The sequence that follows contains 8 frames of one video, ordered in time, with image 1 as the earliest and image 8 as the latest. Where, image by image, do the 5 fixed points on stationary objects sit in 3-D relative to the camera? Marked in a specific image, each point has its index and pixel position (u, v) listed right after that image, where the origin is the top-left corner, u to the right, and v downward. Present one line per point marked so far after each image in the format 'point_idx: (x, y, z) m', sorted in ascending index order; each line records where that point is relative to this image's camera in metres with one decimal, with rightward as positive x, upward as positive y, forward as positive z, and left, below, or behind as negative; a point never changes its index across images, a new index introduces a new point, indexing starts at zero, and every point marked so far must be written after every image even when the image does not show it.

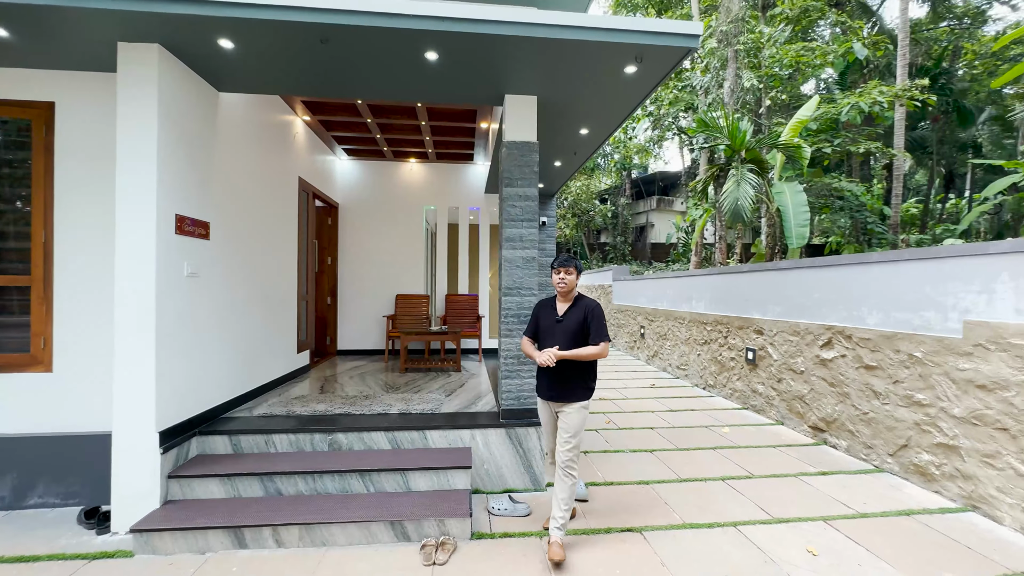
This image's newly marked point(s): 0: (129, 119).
0: (-2.1, +0.9, +2.5) m
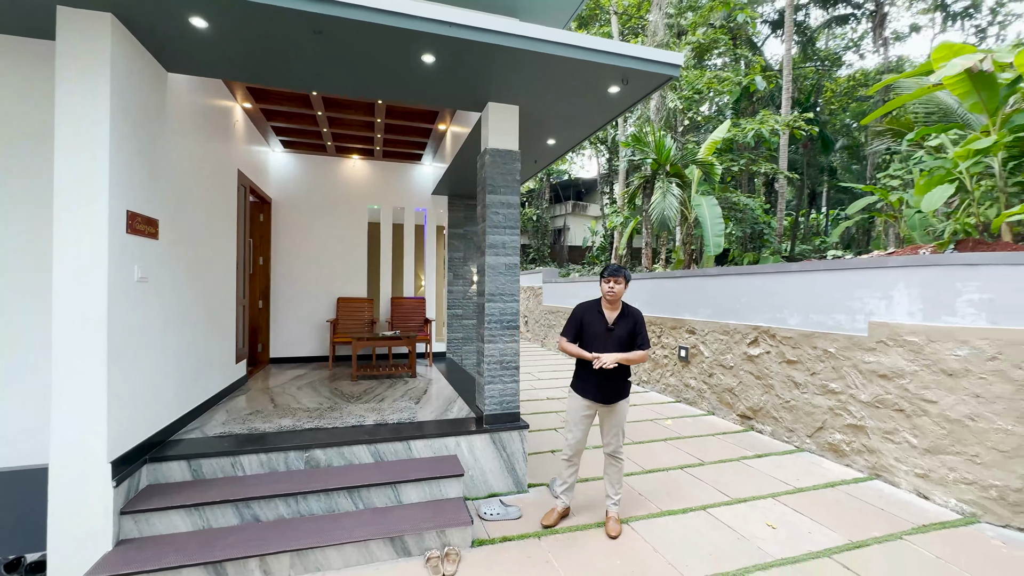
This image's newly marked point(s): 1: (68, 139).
0: (-2.0, +0.9, +2.1) m
1: (-2.1, +0.7, +2.1) m
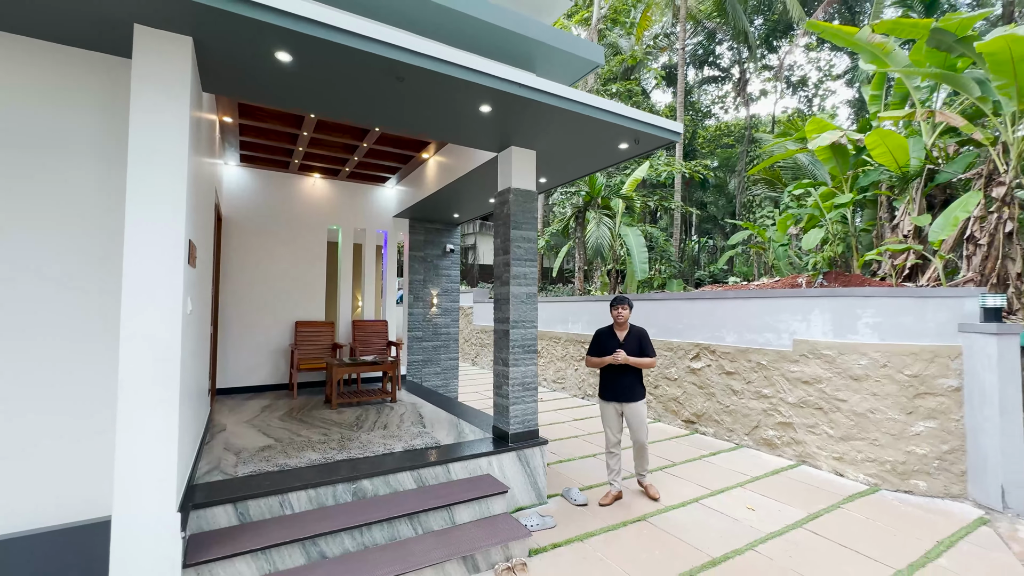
0: (-1.6, +0.7, +2.0) m
1: (-1.6, +0.5, +2.0) m
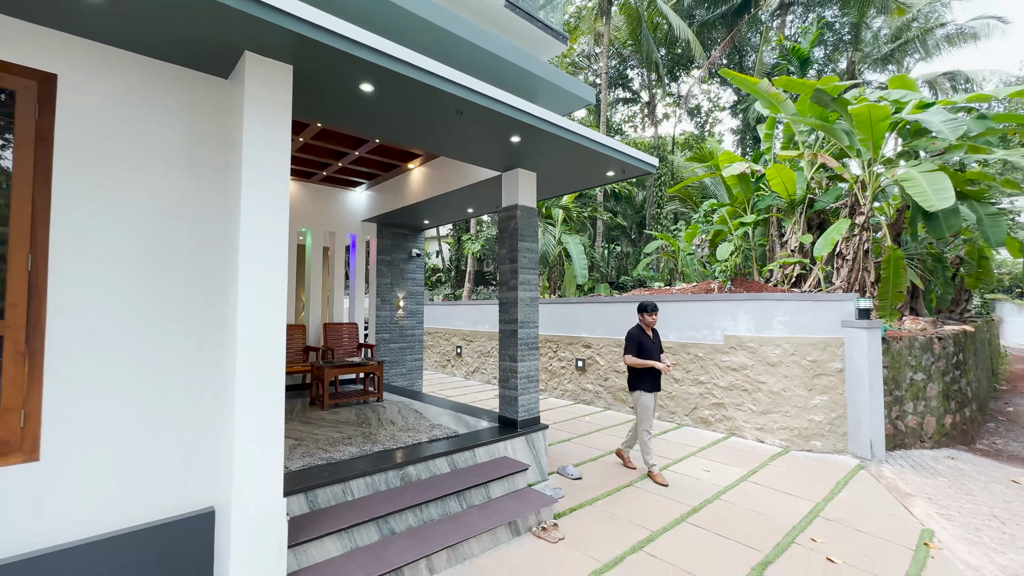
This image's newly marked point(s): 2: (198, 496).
0: (-1.2, +0.7, +2.2) m
1: (-1.2, +0.5, +2.1) m
2: (-1.7, -1.1, +2.3) m
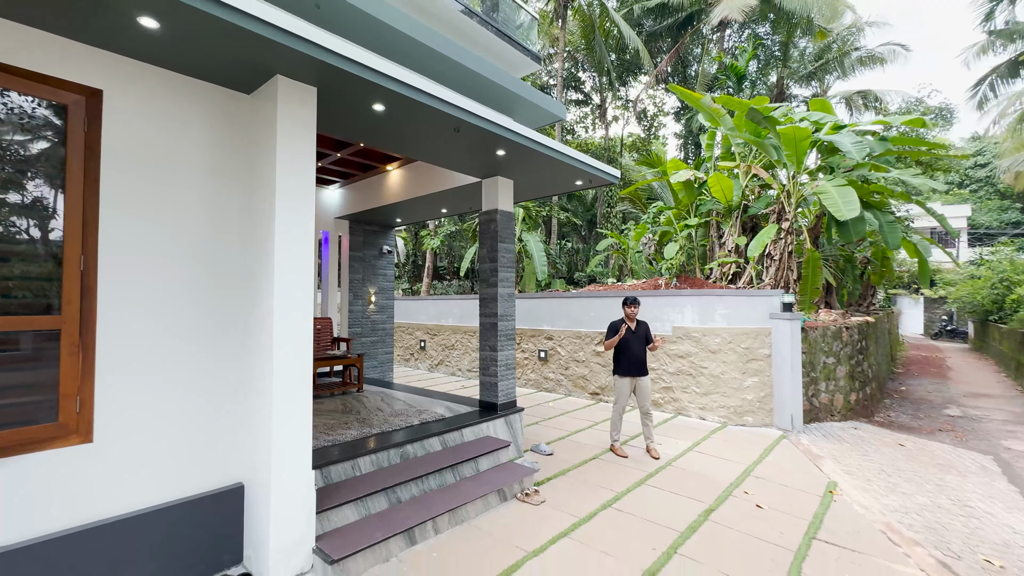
0: (-1.2, +0.7, +2.4) m
1: (-1.2, +0.5, +2.4) m
2: (-1.7, -1.1, +2.5) m
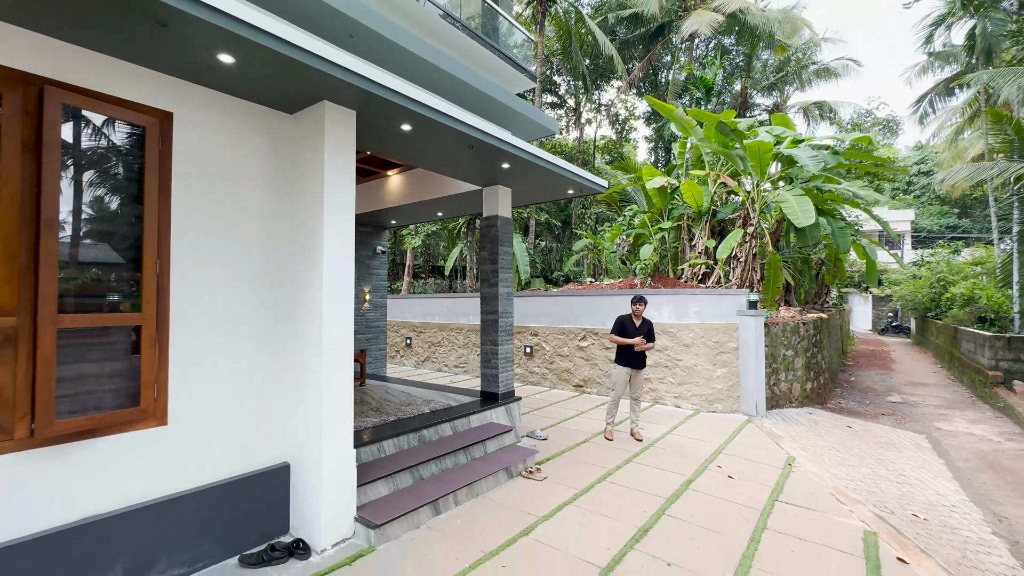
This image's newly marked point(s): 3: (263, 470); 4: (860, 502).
0: (-1.1, +0.7, +2.8) m
1: (-1.1, +0.5, +2.7) m
2: (-1.5, -1.1, +2.8) m
3: (-1.5, -1.1, +2.8) m
4: (+2.8, -1.7, +3.6) m
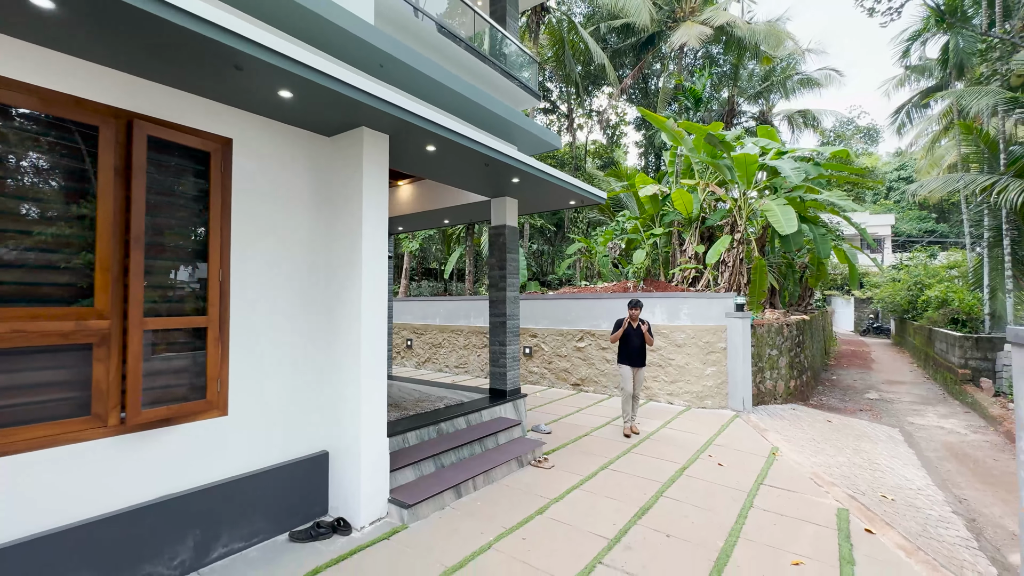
0: (-1.0, +0.7, +3.1) m
1: (-1.0, +0.5, +3.1) m
2: (-1.4, -1.1, +3.1) m
3: (-1.4, -1.2, +3.1) m
4: (+2.9, -1.7, +4.0) m
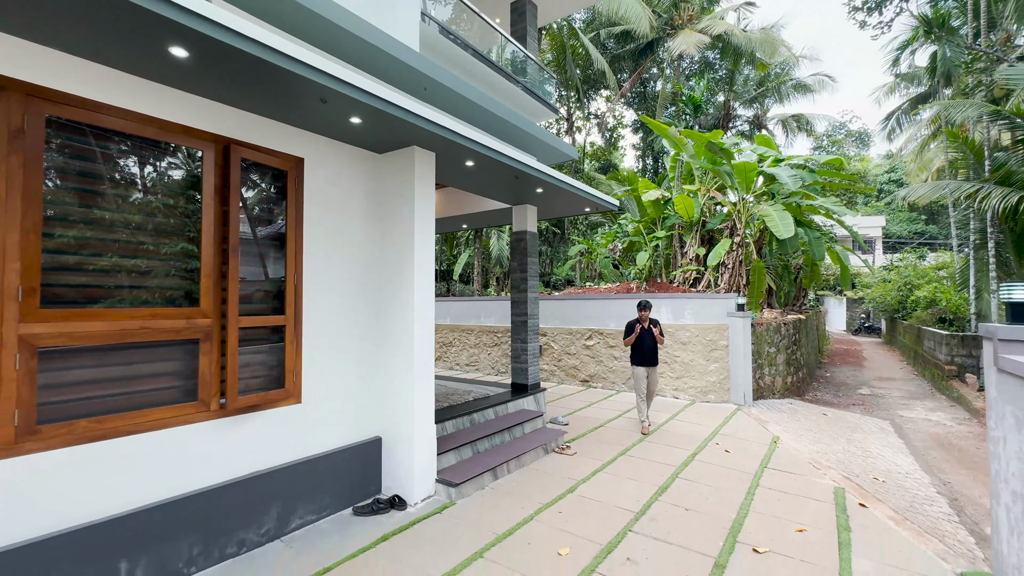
0: (-0.7, +0.6, +3.5) m
1: (-0.7, +0.4, +3.4) m
2: (-1.2, -1.1, +3.5) m
3: (-1.1, -1.2, +3.5) m
4: (+3.1, -1.8, +4.4) m
